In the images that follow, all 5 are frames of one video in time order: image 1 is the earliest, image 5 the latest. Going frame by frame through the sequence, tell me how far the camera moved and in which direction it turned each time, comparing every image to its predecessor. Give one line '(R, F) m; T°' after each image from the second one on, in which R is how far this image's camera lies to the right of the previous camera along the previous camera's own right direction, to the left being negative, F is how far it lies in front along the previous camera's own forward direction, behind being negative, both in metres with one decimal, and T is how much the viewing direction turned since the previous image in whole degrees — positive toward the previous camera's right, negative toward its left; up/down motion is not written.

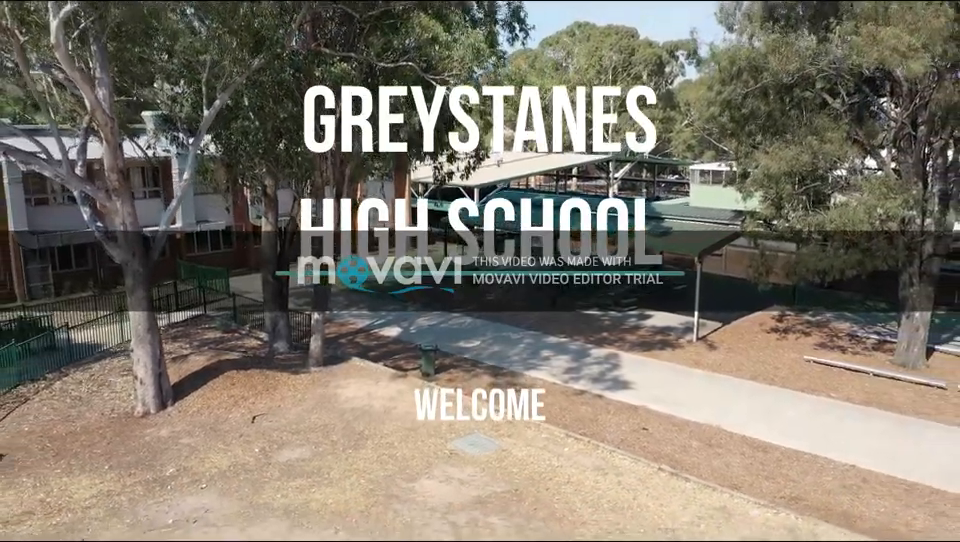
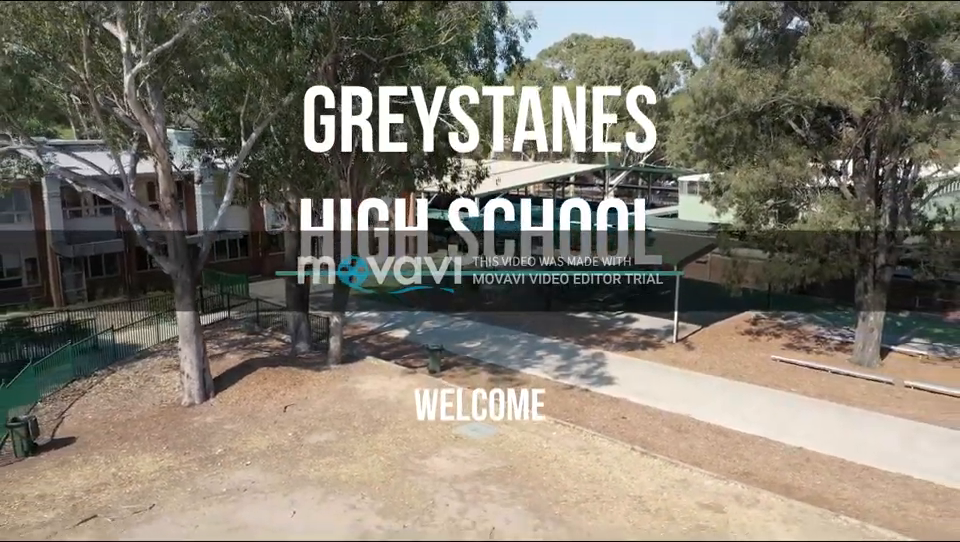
(0.0, -2.0) m; 0°
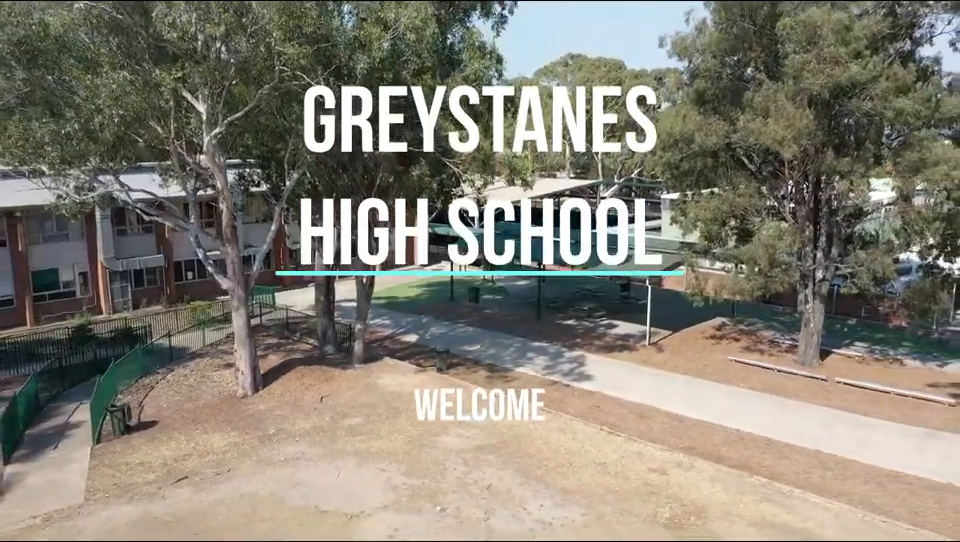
(0.0, -3.3) m; 0°
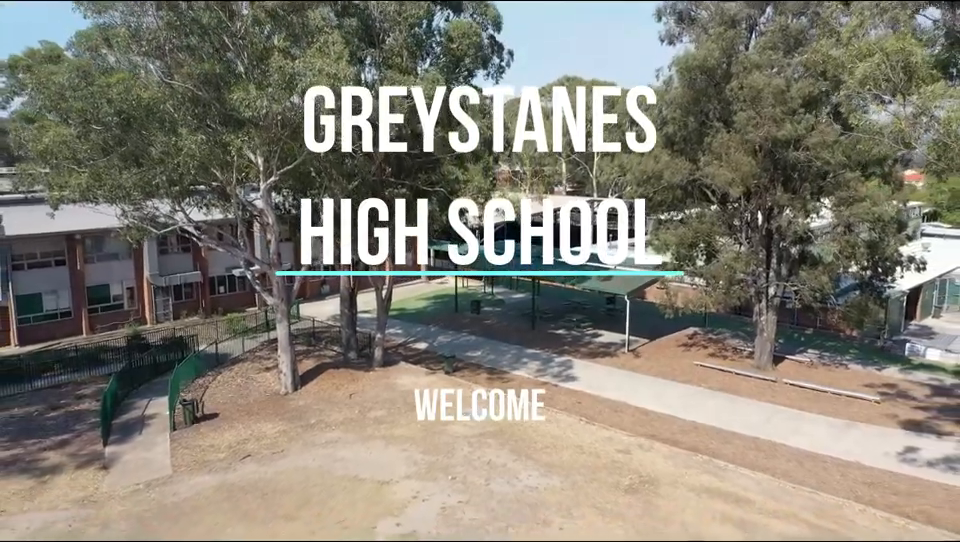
(0.0, -3.7) m; 0°
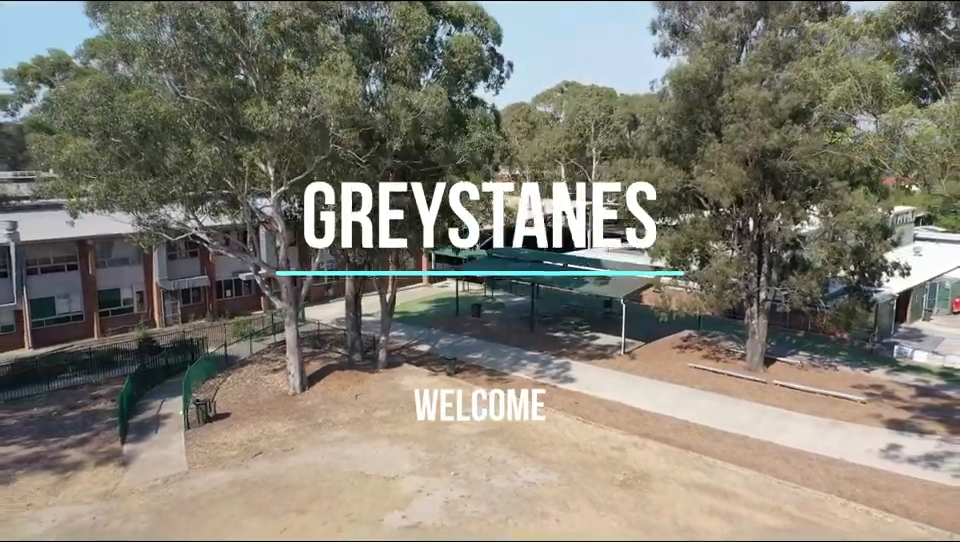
(0.0, -0.9) m; 0°
